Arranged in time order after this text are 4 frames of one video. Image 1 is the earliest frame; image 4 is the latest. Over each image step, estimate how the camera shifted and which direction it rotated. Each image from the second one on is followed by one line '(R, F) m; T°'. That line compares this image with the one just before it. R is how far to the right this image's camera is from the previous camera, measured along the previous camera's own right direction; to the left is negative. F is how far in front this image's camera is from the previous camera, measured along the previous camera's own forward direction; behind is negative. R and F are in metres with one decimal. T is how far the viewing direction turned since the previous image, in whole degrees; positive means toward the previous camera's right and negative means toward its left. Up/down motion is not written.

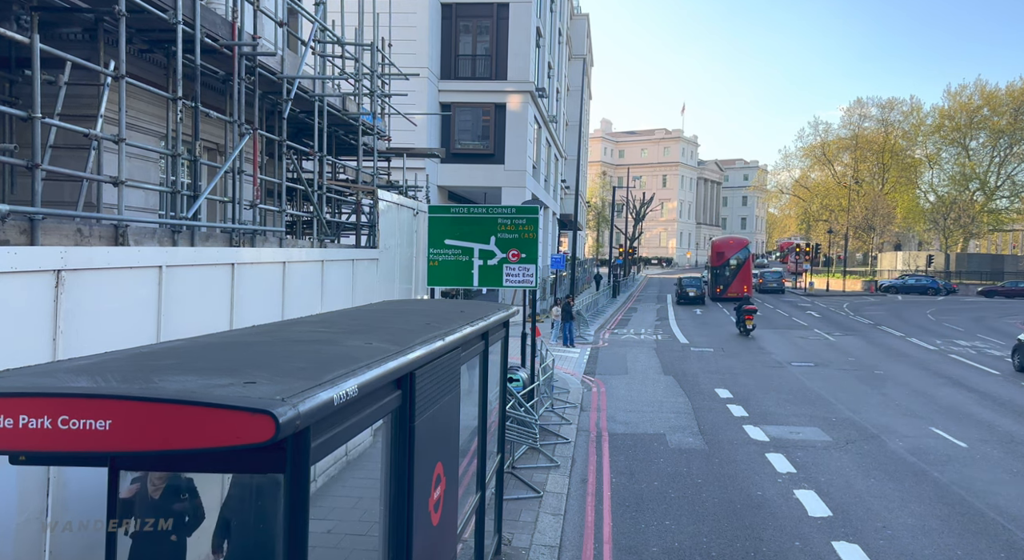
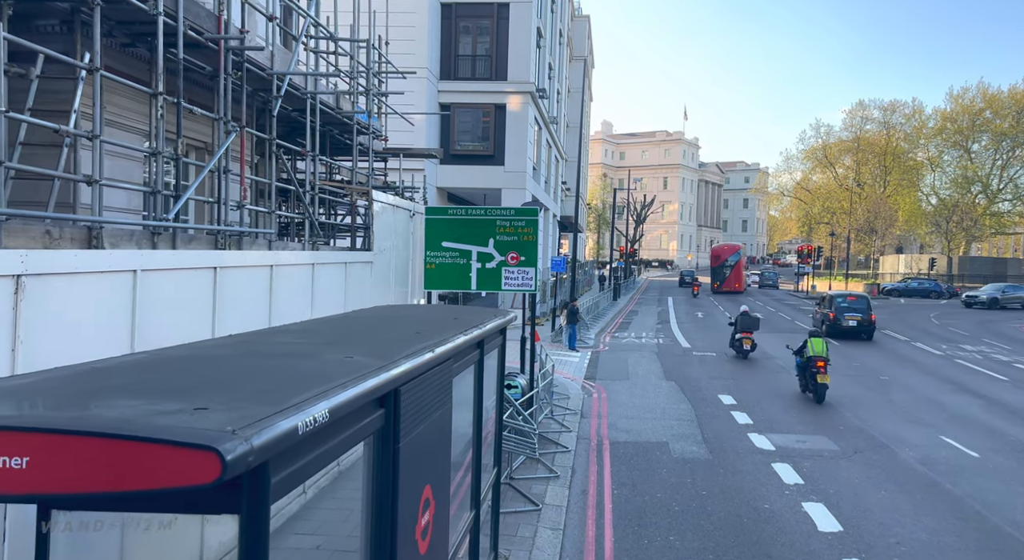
(0.0, +0.3) m; 0°
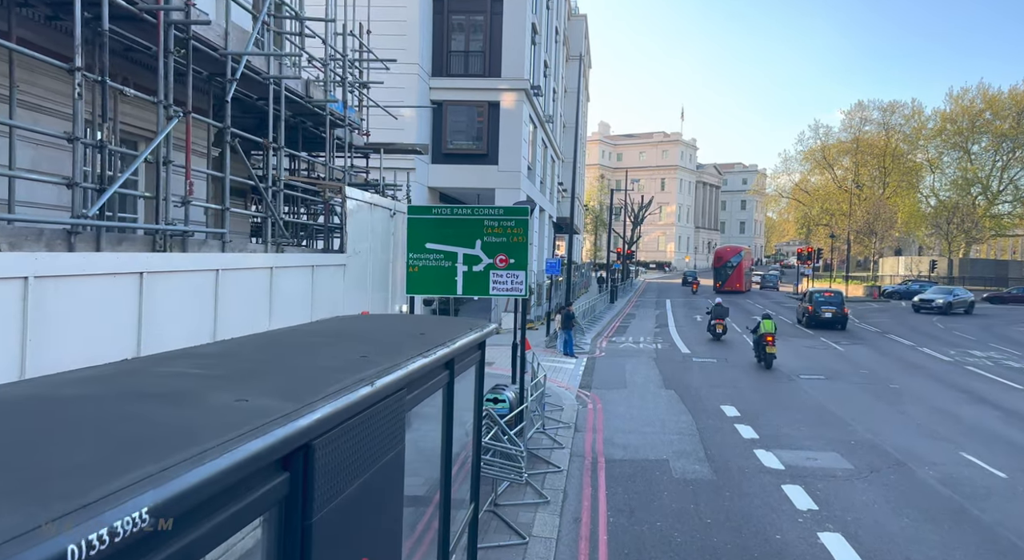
(+0.1, +0.8) m; 0°
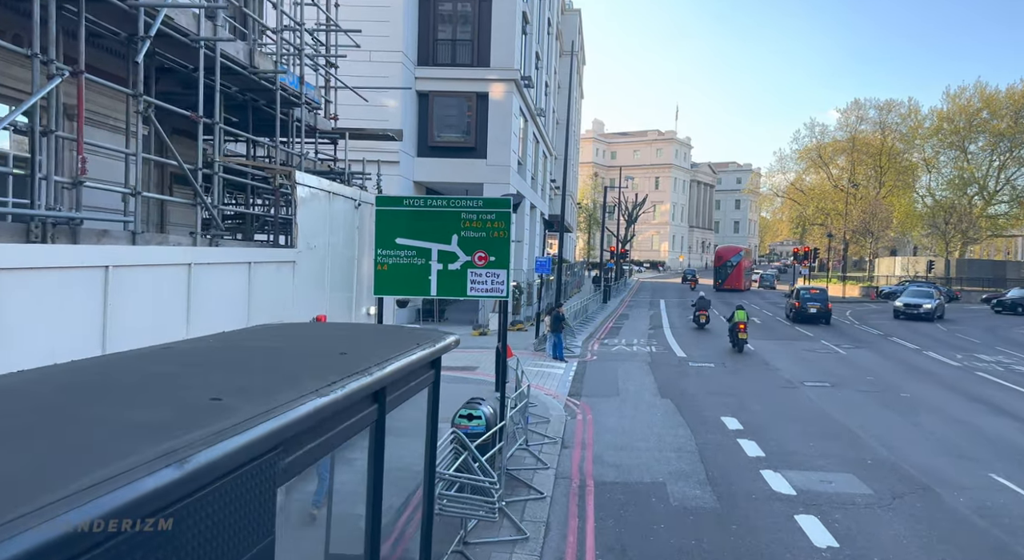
(+0.2, +1.2) m; +1°
